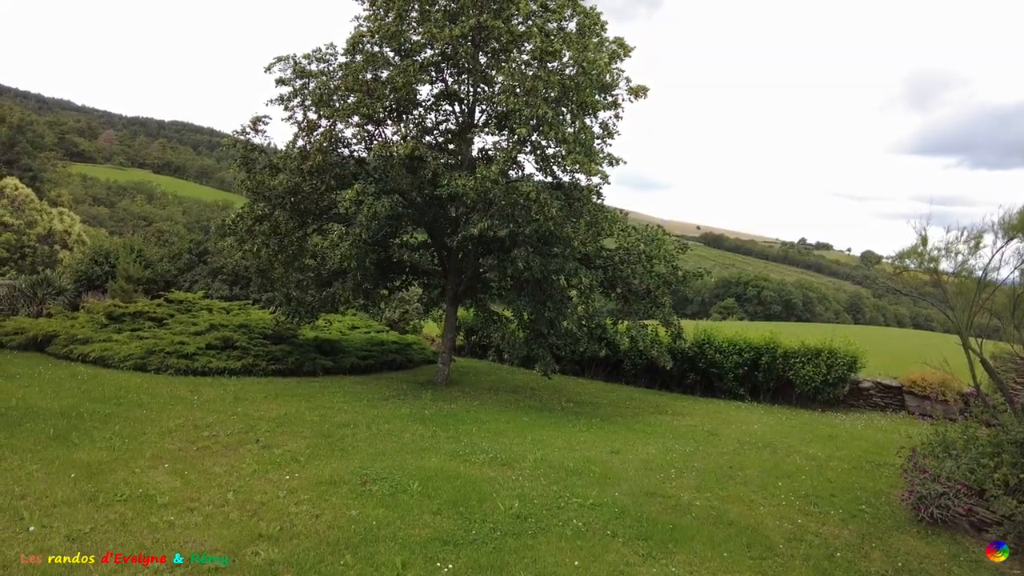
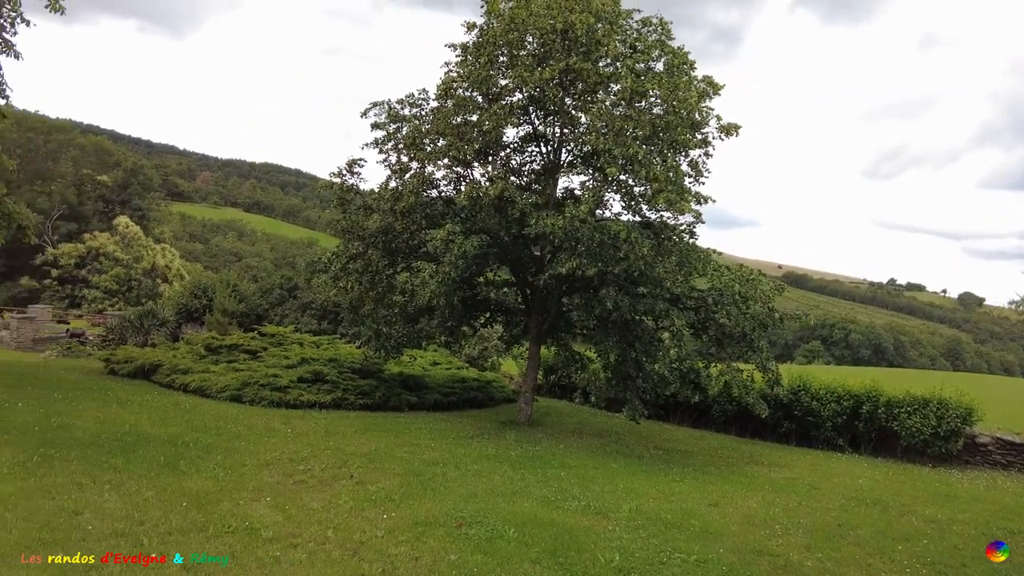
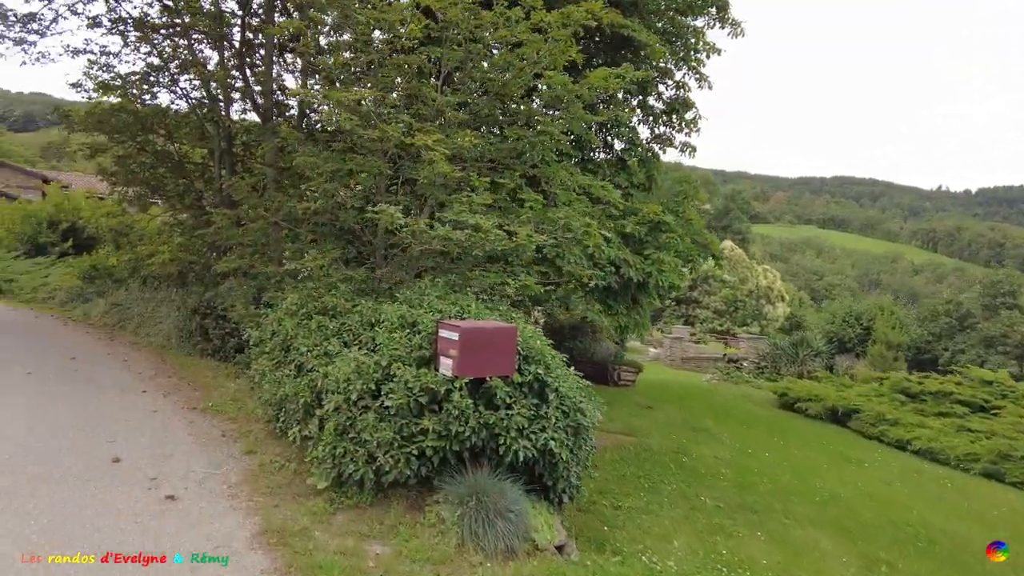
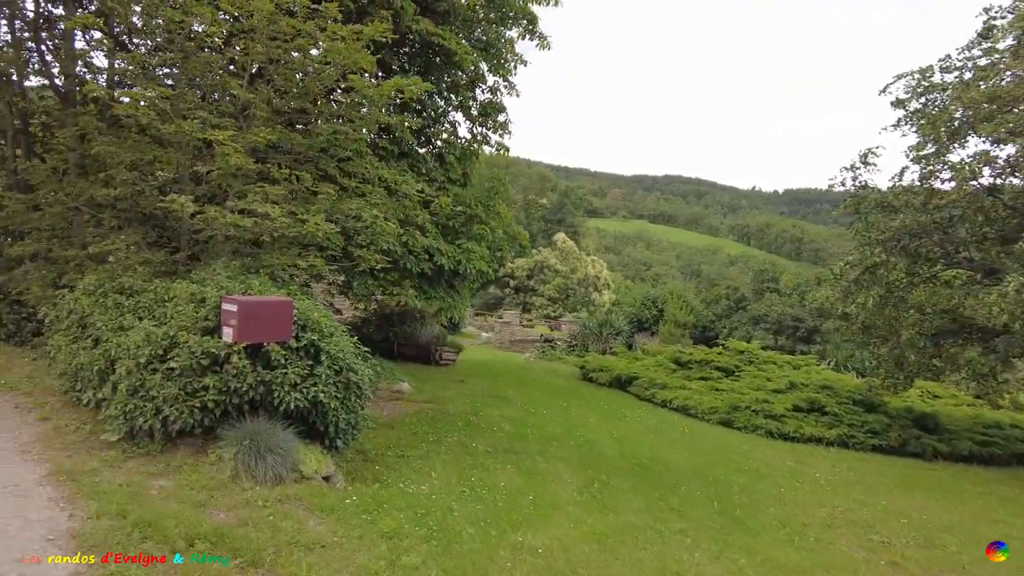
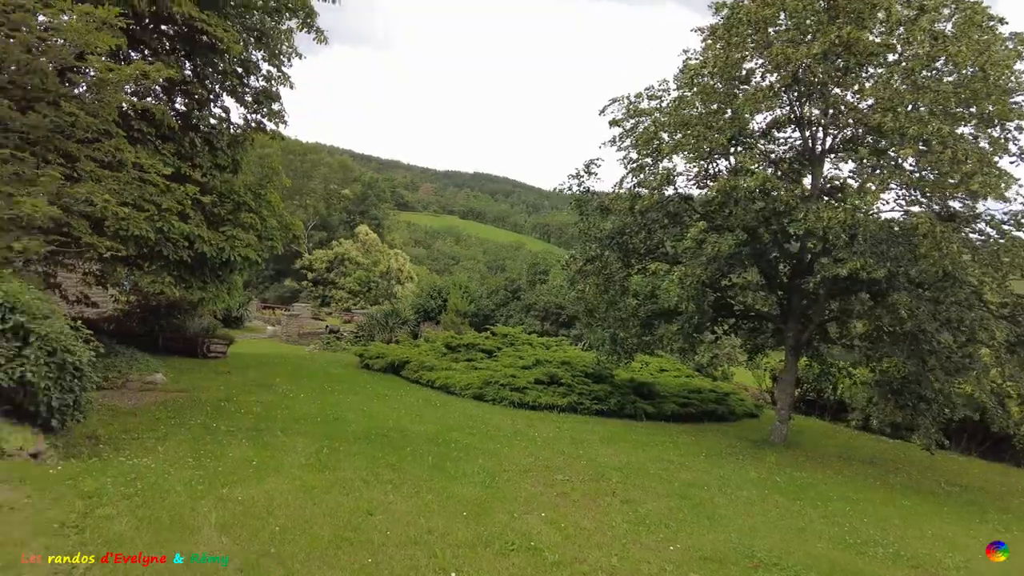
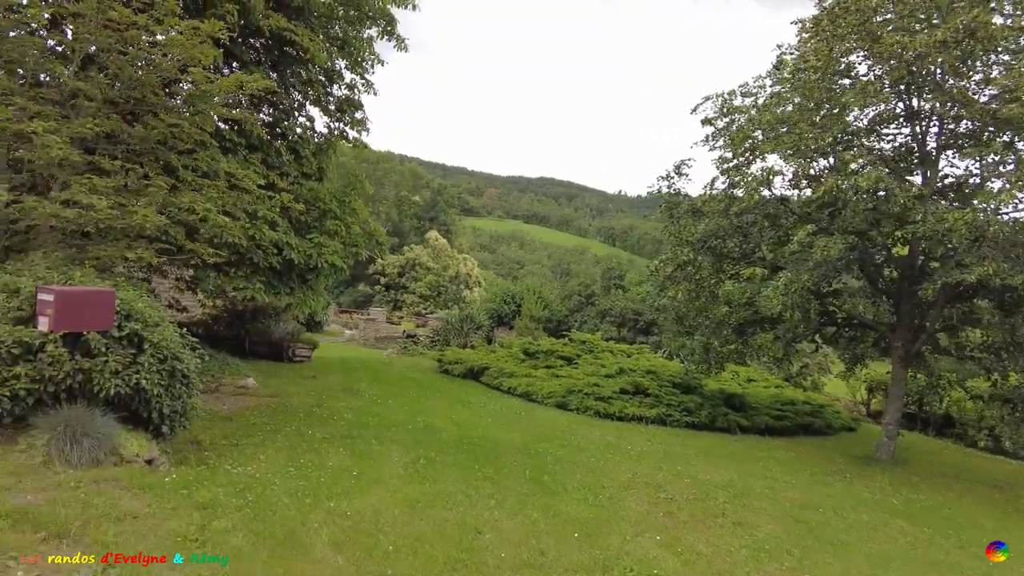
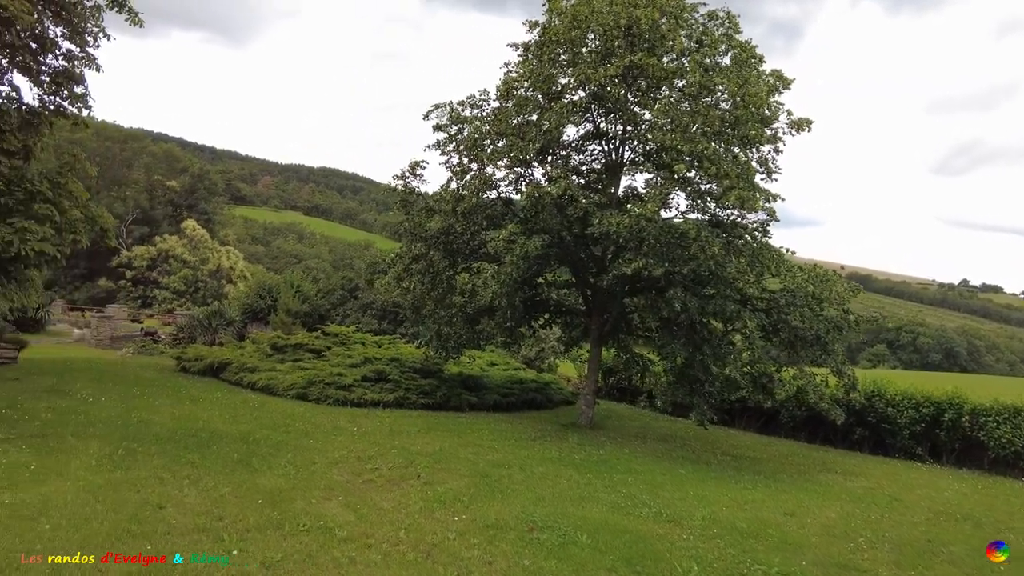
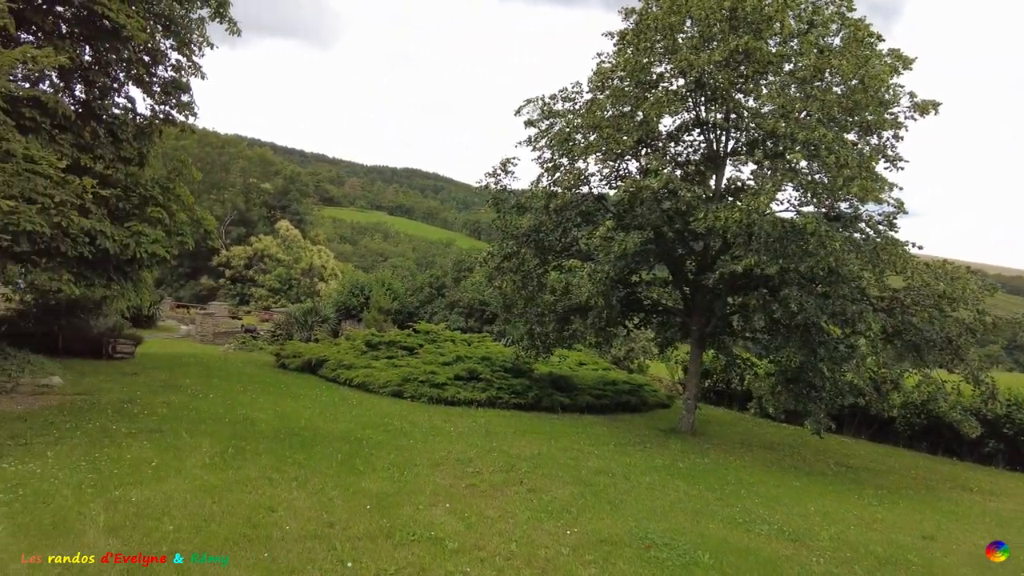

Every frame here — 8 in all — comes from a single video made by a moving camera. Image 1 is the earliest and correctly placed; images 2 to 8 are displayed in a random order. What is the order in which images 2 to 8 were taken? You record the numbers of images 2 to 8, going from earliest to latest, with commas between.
2, 7, 8, 5, 6, 4, 3
